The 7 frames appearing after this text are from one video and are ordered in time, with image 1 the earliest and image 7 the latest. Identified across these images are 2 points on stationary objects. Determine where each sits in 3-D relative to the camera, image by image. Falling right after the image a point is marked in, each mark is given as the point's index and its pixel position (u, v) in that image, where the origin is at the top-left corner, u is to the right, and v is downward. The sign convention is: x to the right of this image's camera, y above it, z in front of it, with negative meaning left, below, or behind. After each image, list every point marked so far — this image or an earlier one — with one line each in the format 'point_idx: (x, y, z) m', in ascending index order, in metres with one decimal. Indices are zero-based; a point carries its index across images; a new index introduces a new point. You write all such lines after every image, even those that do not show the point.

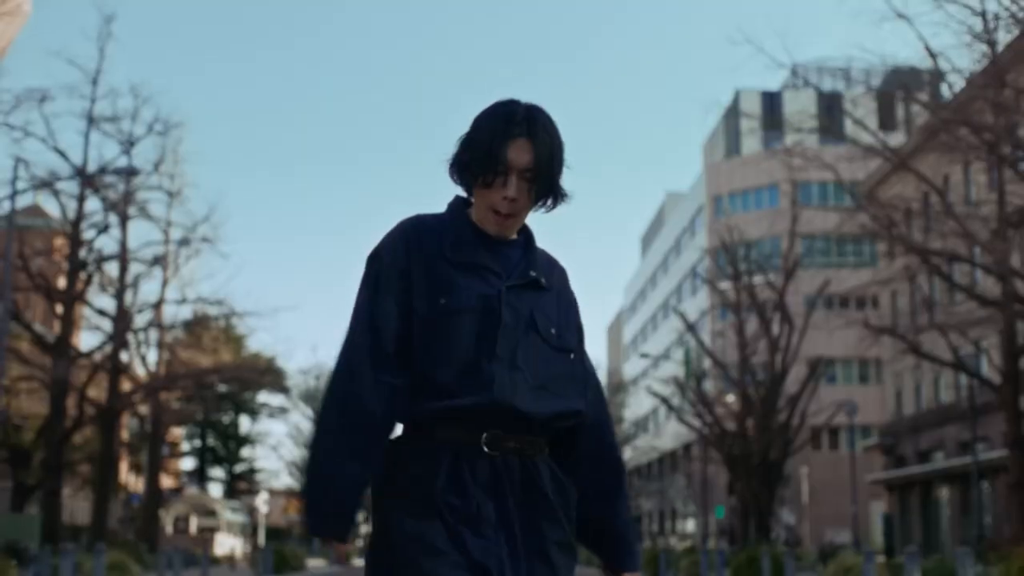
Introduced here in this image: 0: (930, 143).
0: (+5.0, +1.7, +18.6) m
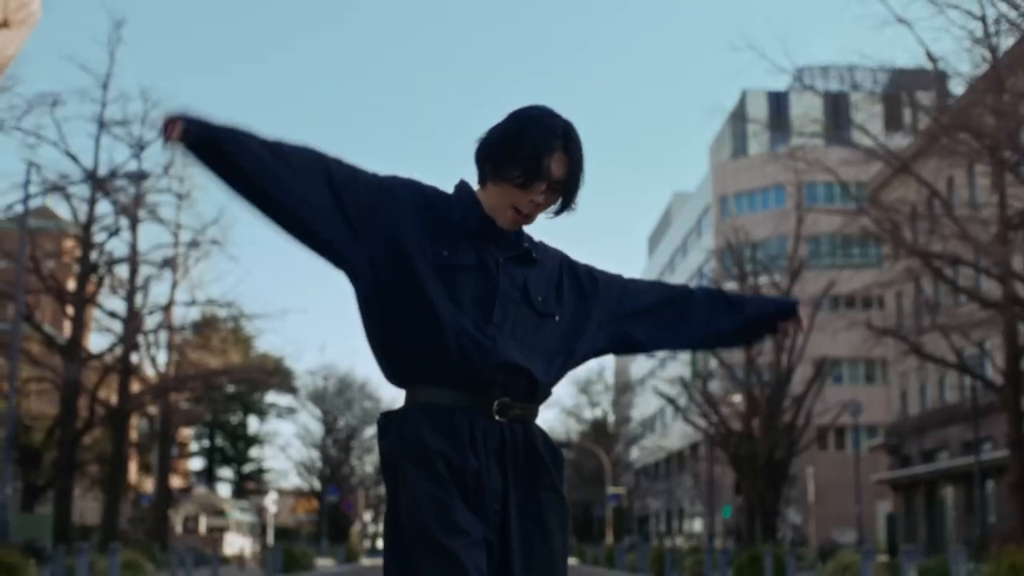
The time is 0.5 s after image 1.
0: (+5.0, +1.6, +18.9) m
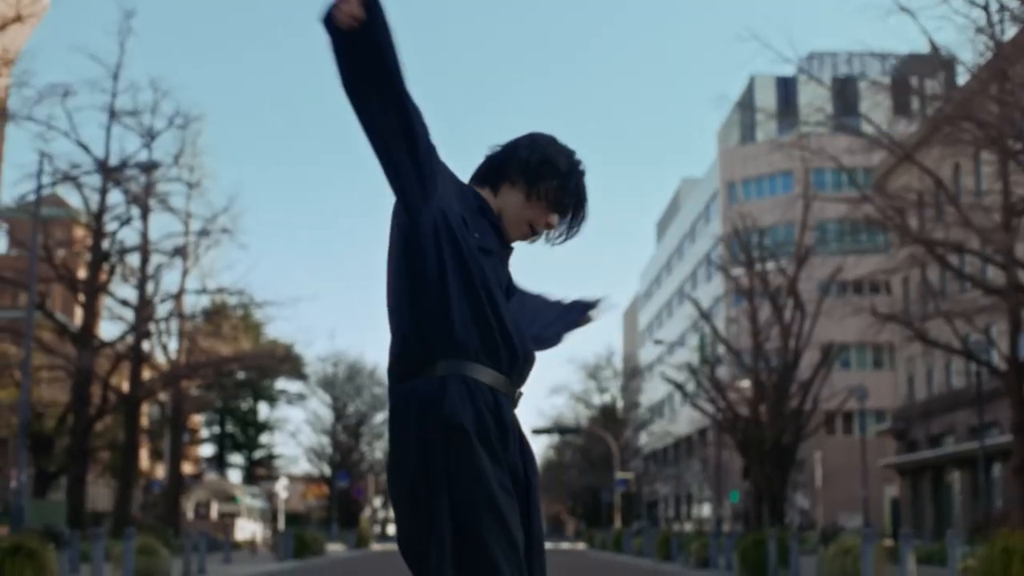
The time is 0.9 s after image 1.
0: (+5.1, +1.8, +19.0) m
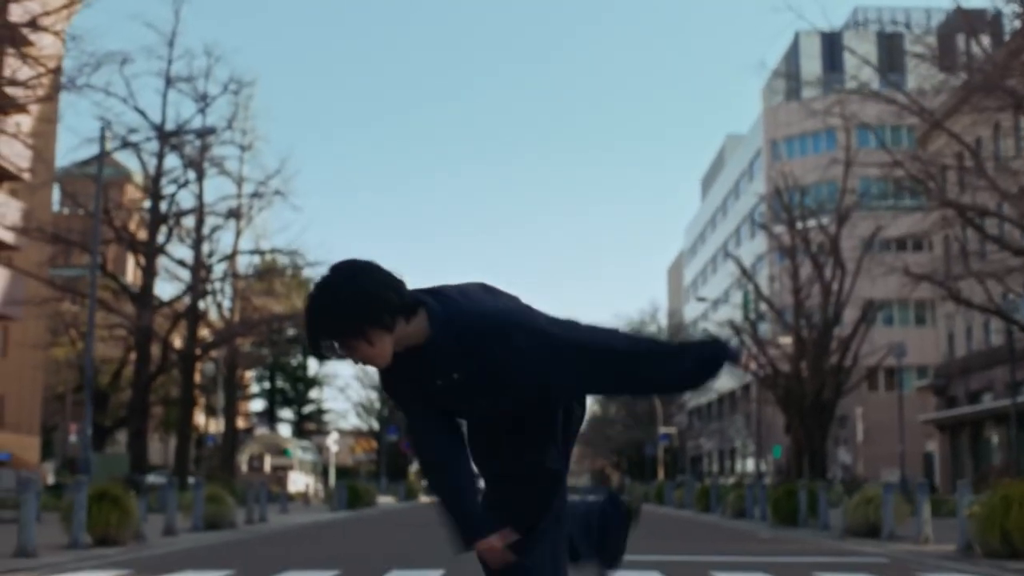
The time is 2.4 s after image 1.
0: (+5.7, +2.3, +19.6) m
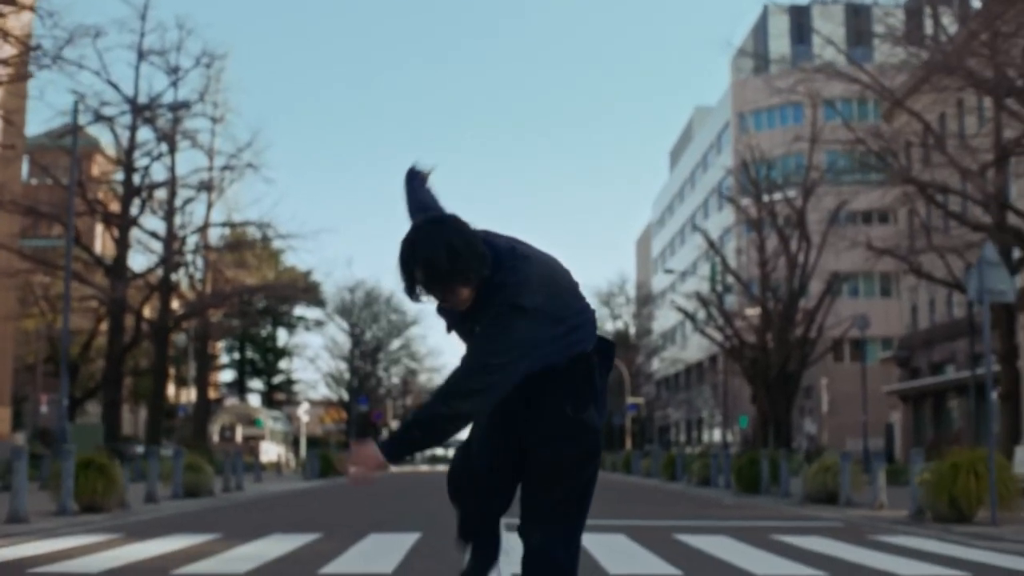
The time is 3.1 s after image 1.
0: (+5.3, +2.6, +20.1) m
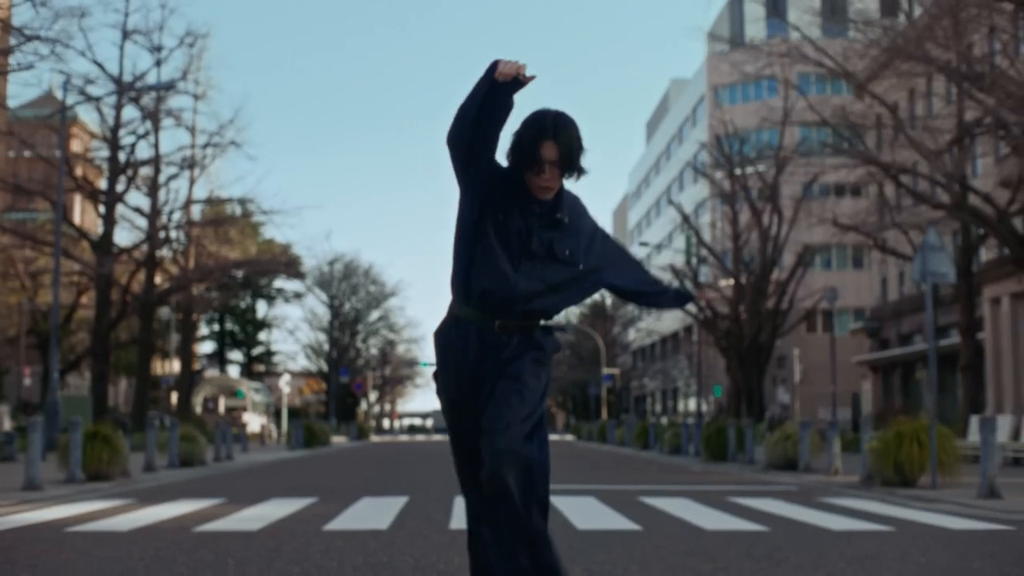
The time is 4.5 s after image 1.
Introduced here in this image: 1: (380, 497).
0: (+5.0, +2.9, +20.8) m
1: (-1.2, -1.8, +13.6) m
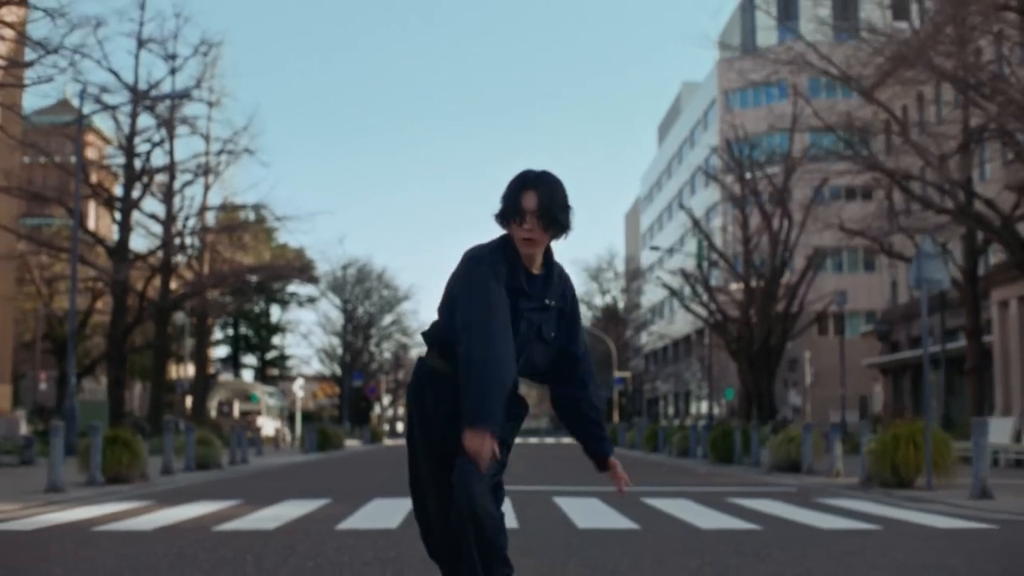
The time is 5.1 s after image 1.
0: (+5.1, +2.9, +21.1) m
1: (-1.1, -1.9, +13.9) m
